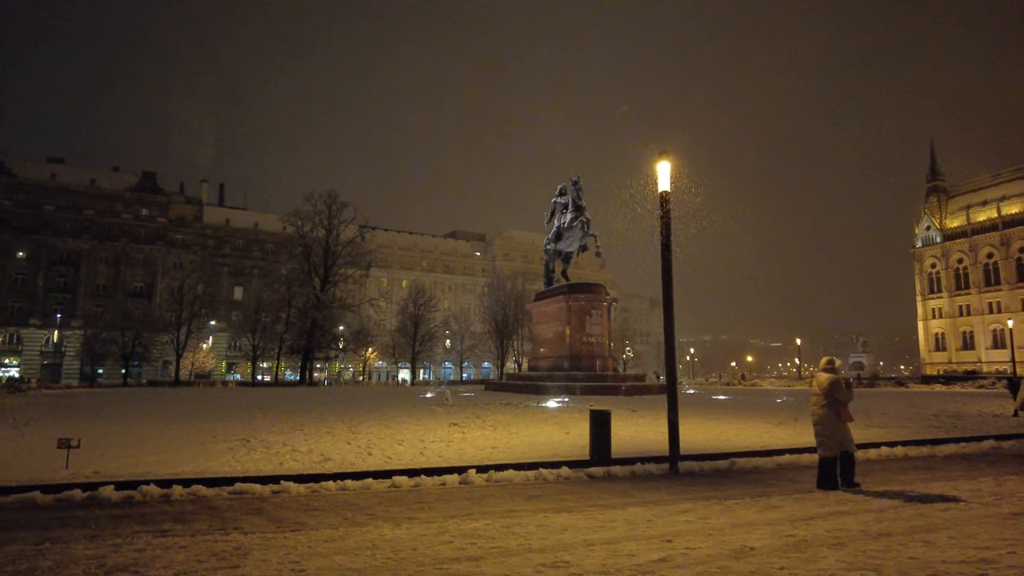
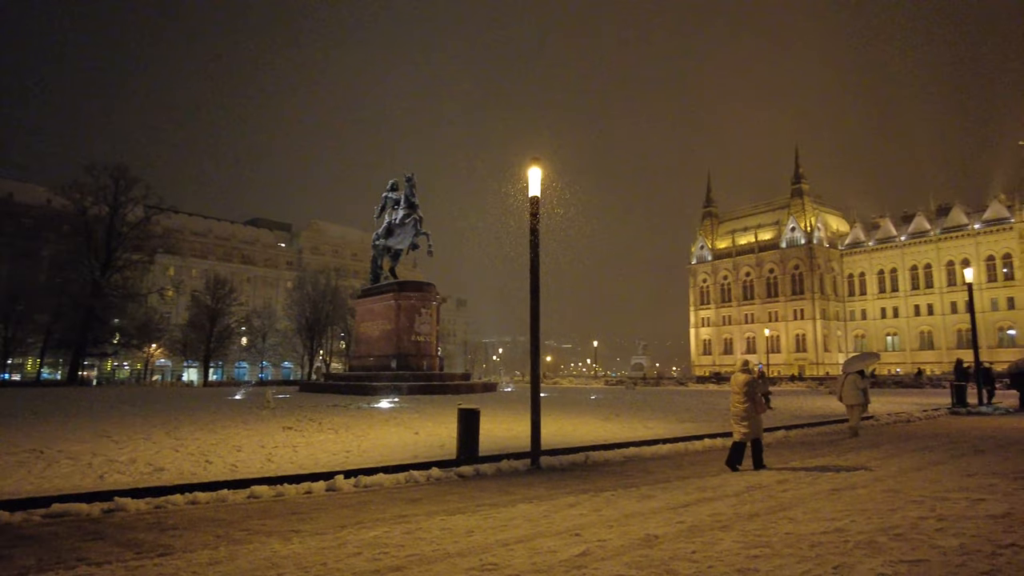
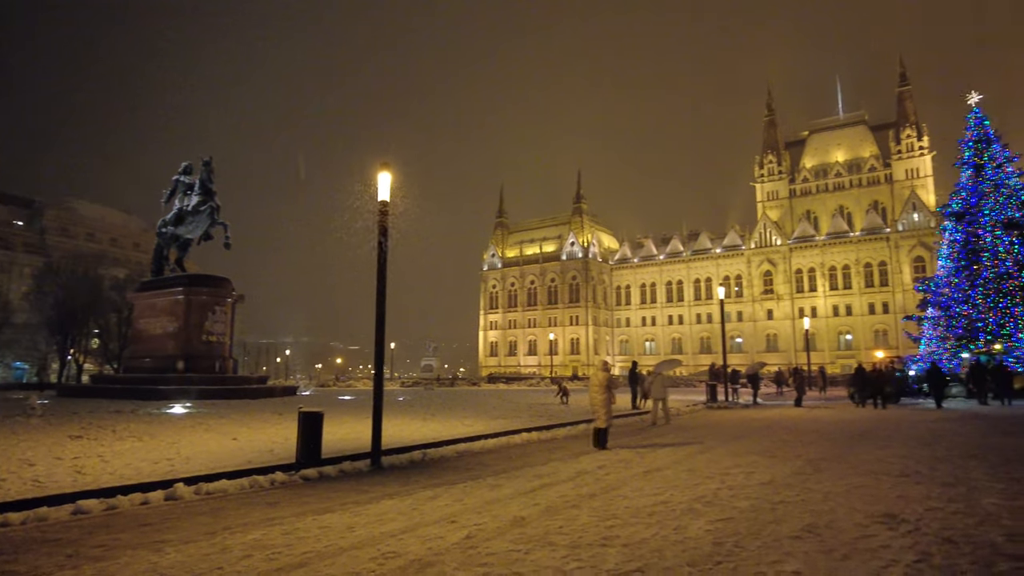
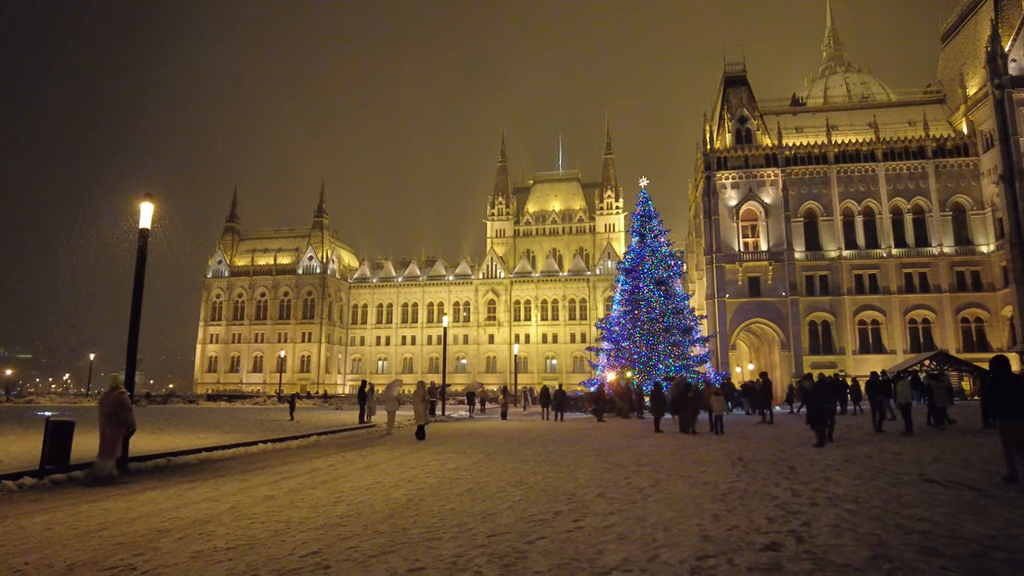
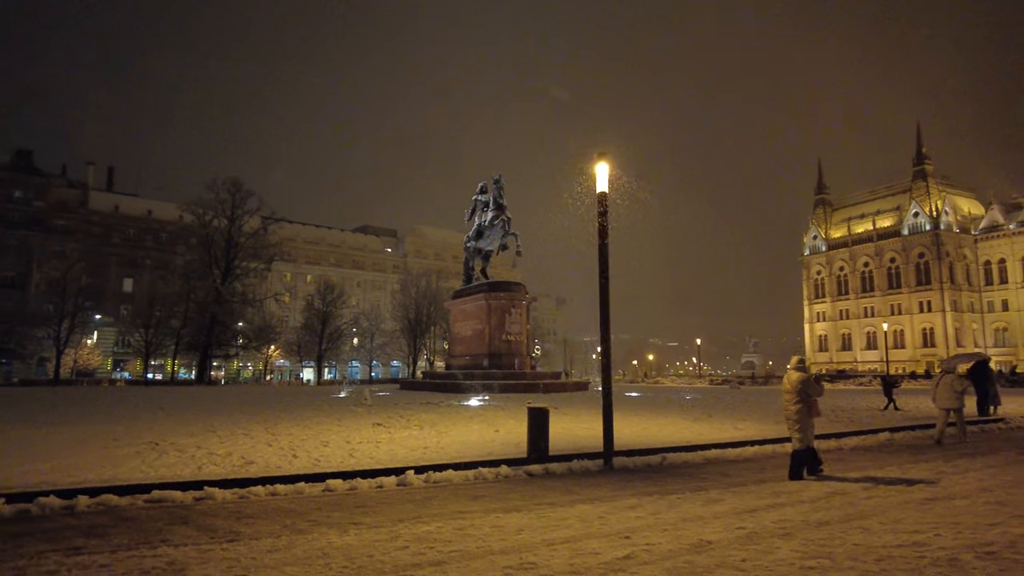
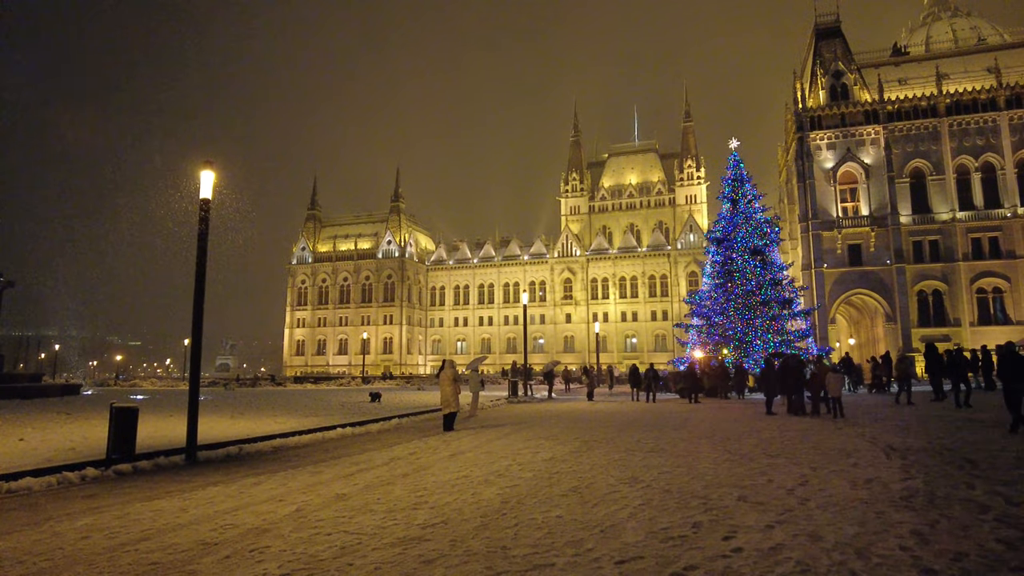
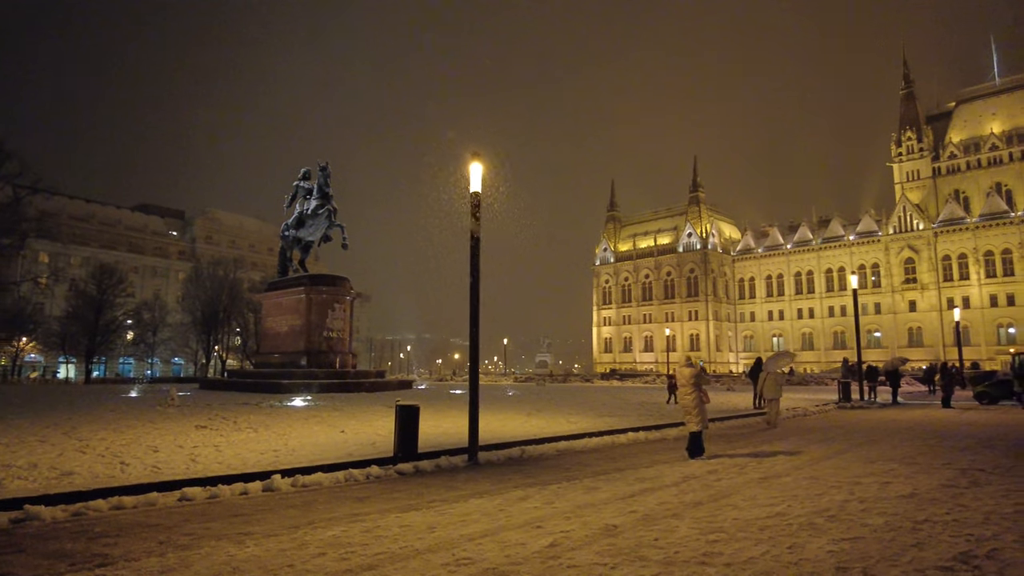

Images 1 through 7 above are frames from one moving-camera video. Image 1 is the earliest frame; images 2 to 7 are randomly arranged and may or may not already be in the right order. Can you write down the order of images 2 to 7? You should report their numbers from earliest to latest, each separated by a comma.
5, 2, 7, 3, 6, 4
